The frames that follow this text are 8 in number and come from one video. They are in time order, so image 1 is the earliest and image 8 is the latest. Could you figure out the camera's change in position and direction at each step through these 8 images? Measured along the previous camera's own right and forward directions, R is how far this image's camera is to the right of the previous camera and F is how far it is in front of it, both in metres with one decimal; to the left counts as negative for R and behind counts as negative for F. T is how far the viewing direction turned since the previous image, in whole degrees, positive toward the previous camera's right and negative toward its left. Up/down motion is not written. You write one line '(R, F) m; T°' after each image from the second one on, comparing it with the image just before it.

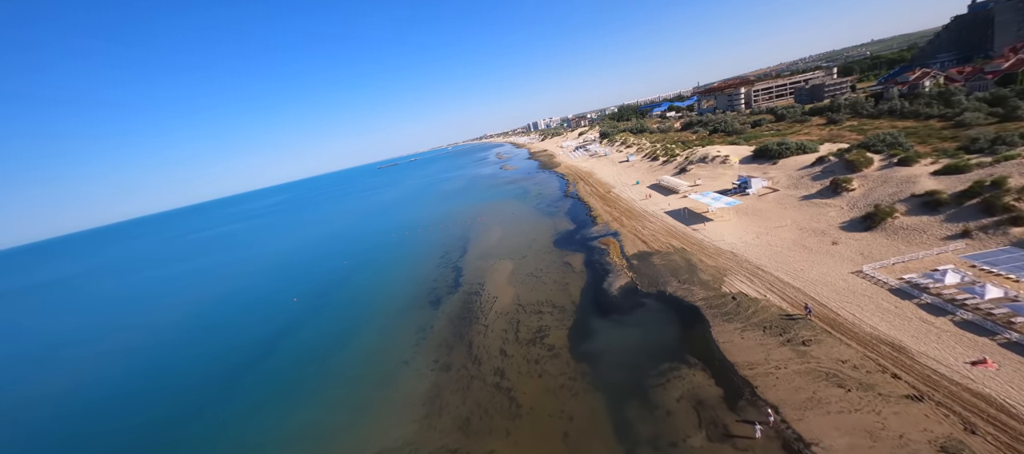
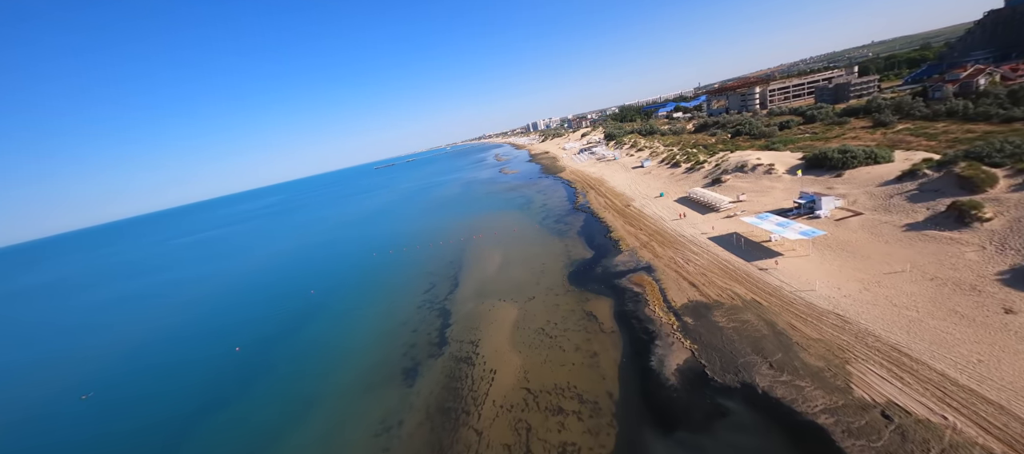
(-0.3, +5.1) m; 0°
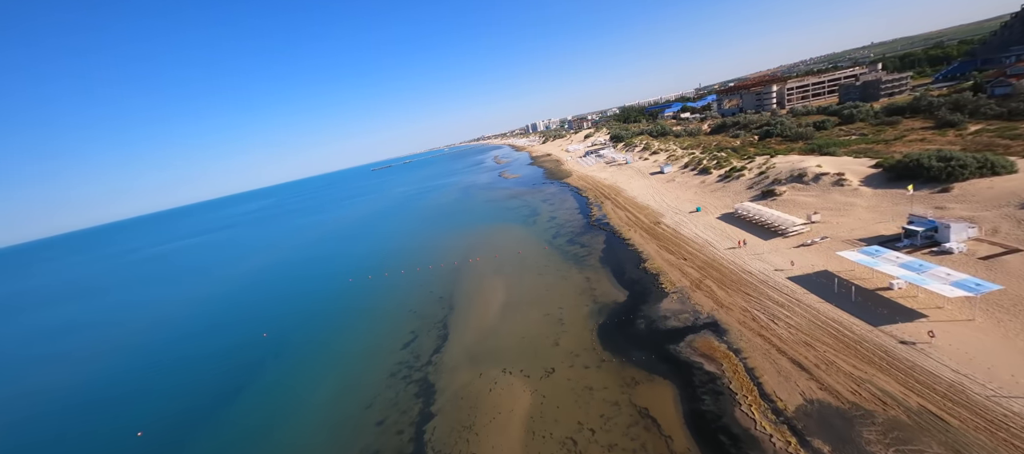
(-0.4, +5.1) m; 0°
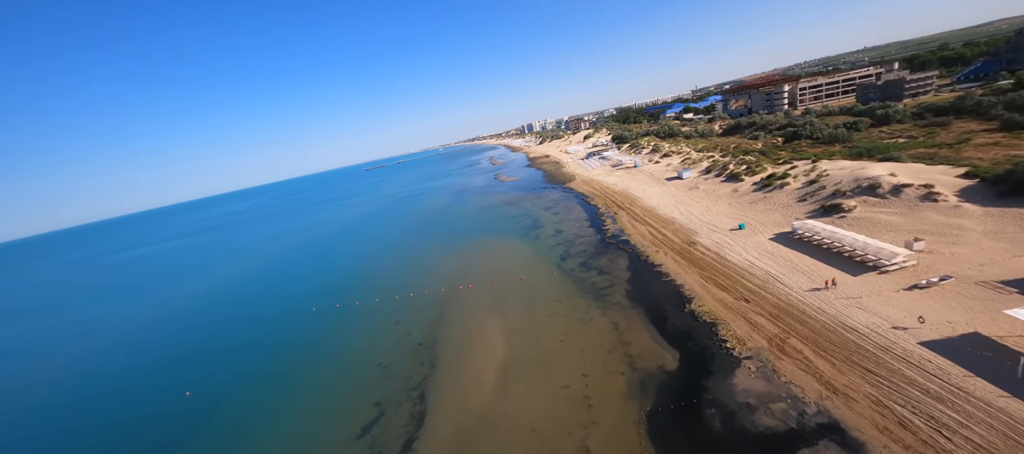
(-0.3, +4.5) m; +1°
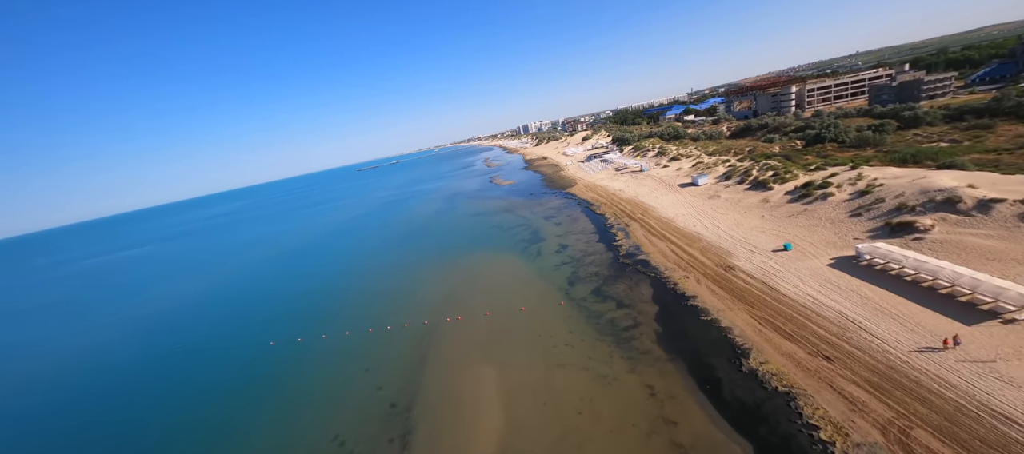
(-0.2, +3.4) m; +1°
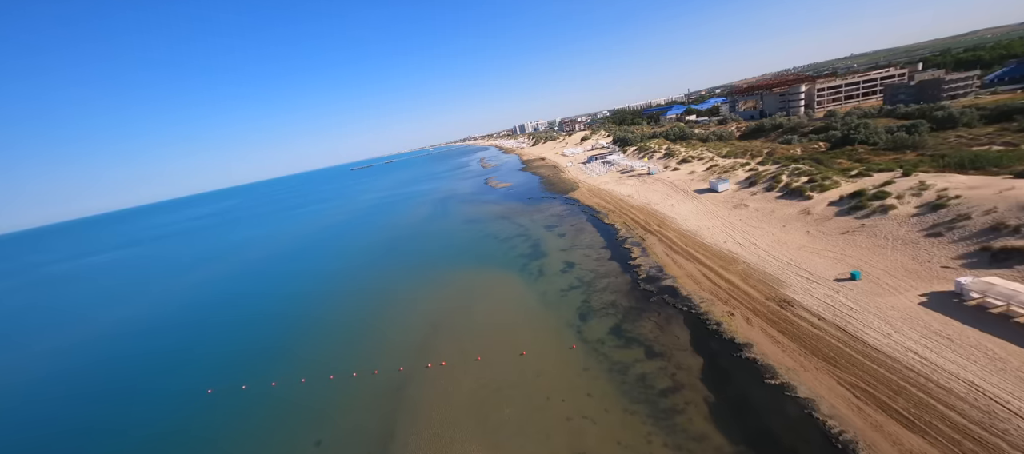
(-0.1, +3.4) m; +1°
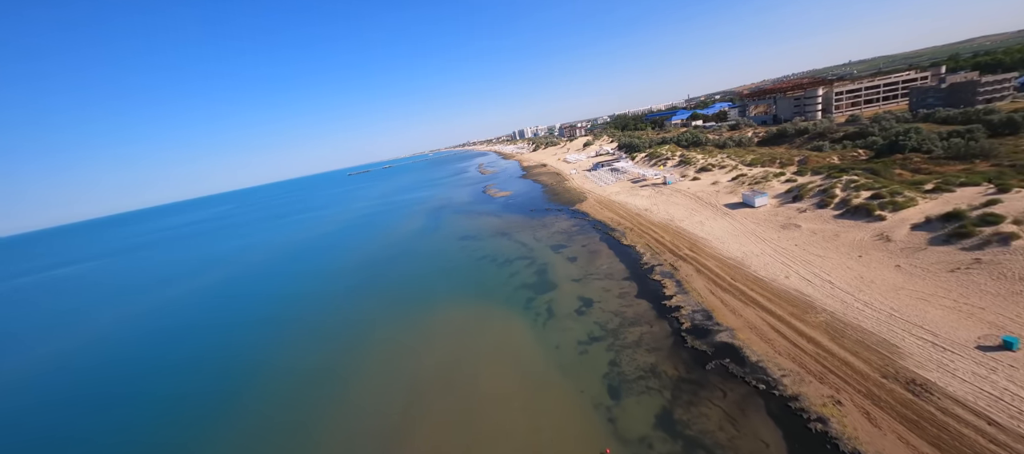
(-0.1, +3.9) m; 0°
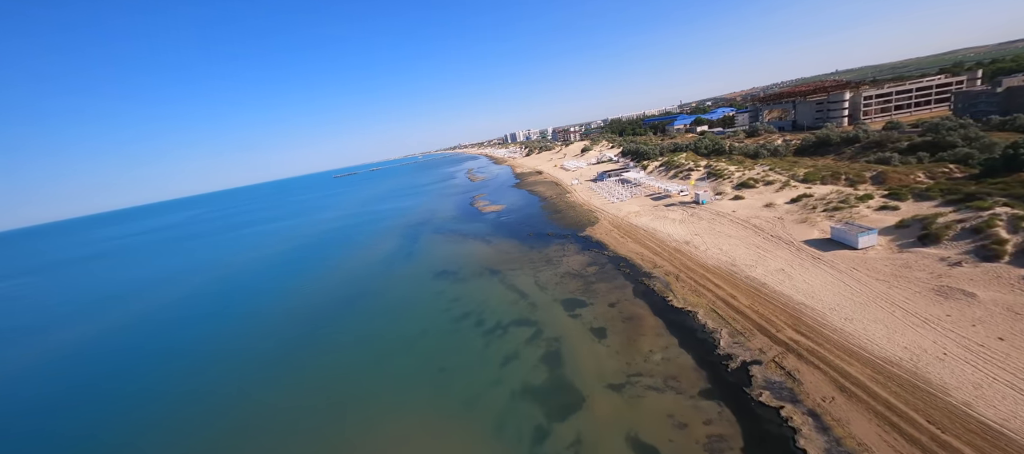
(-0.2, +7.3) m; +2°
